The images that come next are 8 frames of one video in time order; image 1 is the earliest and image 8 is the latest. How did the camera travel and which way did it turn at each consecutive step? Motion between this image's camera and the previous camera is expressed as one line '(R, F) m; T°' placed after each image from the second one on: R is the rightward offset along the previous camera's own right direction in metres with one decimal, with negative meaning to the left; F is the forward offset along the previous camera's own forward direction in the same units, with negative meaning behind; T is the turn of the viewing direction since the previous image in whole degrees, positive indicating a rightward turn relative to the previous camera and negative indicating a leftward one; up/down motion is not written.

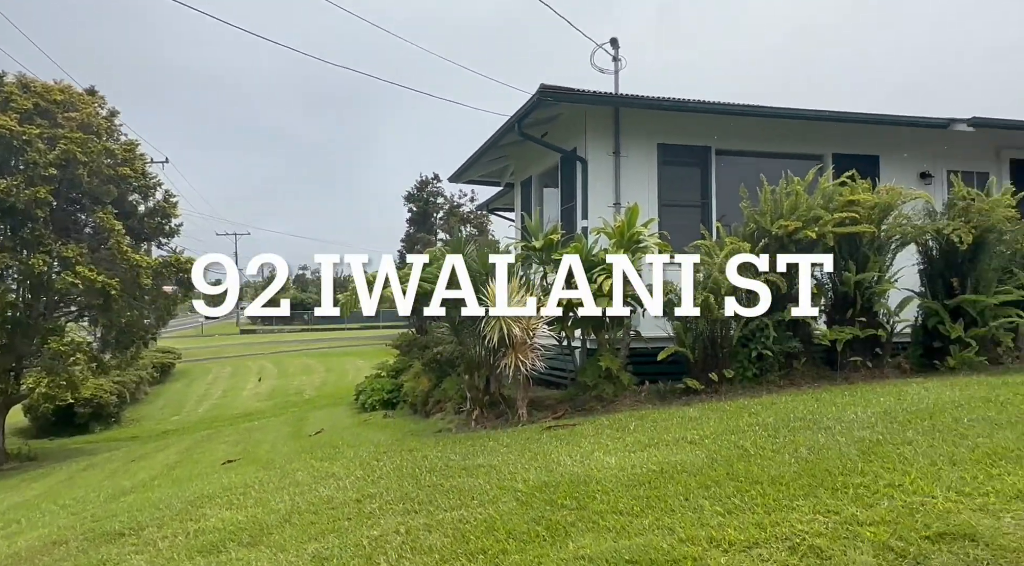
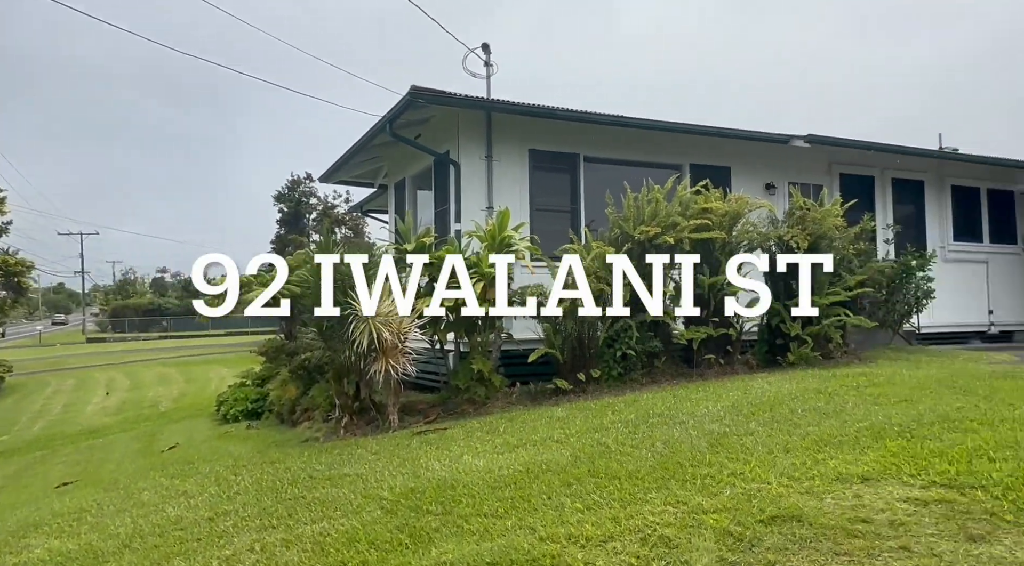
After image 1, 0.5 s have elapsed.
(+0.1, 0.0) m; +10°
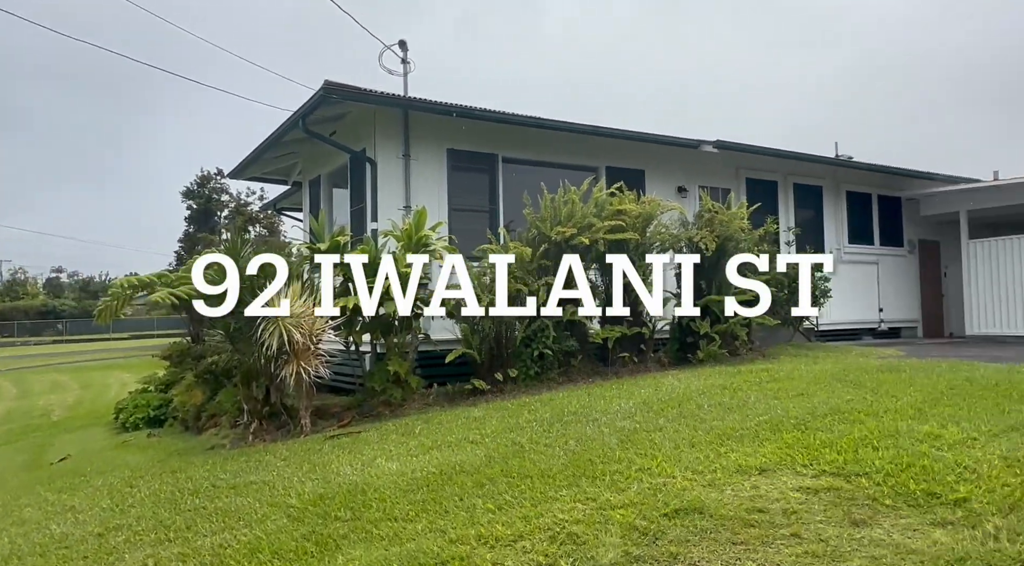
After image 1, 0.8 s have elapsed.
(+0.1, 0.0) m; +6°
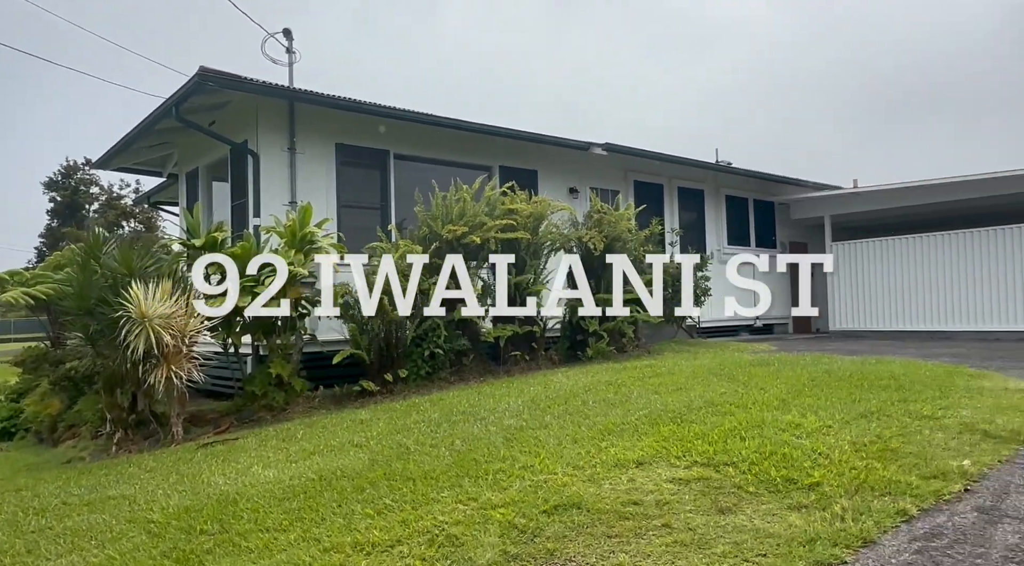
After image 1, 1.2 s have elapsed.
(+0.1, 0.0) m; +8°
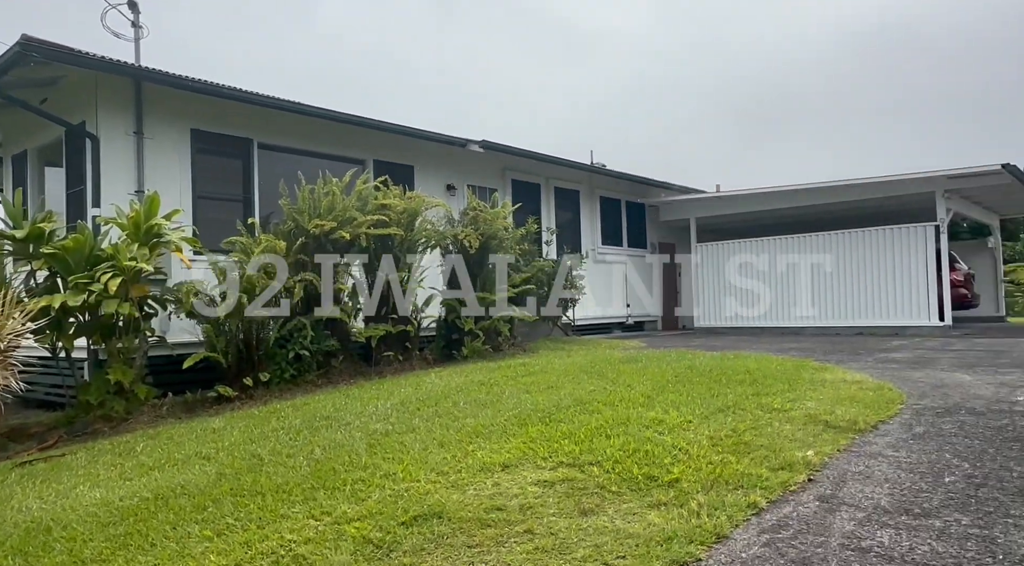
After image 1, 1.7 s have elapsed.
(+0.1, +0.1) m; +10°
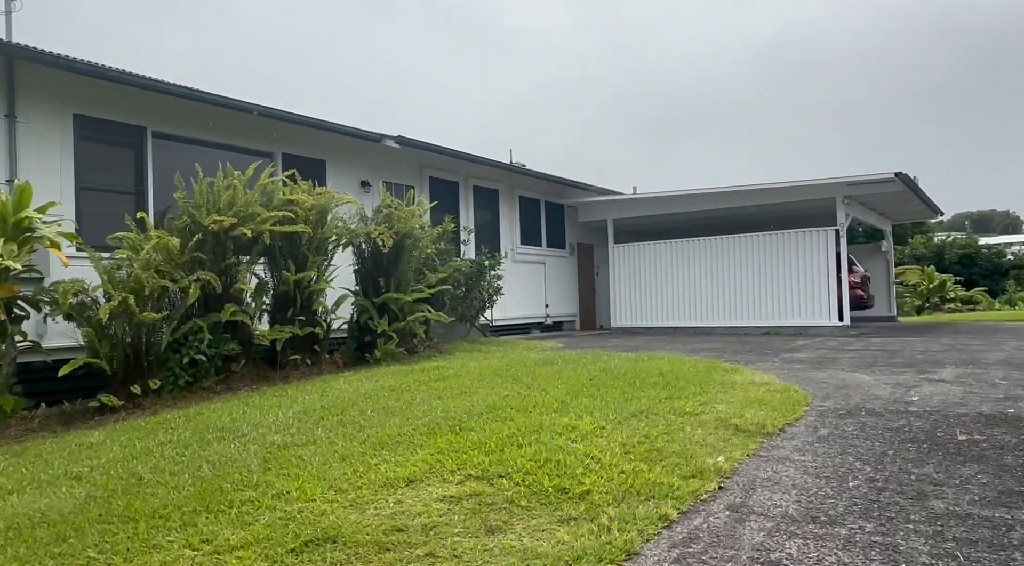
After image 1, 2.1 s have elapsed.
(+0.1, +0.2) m; +7°
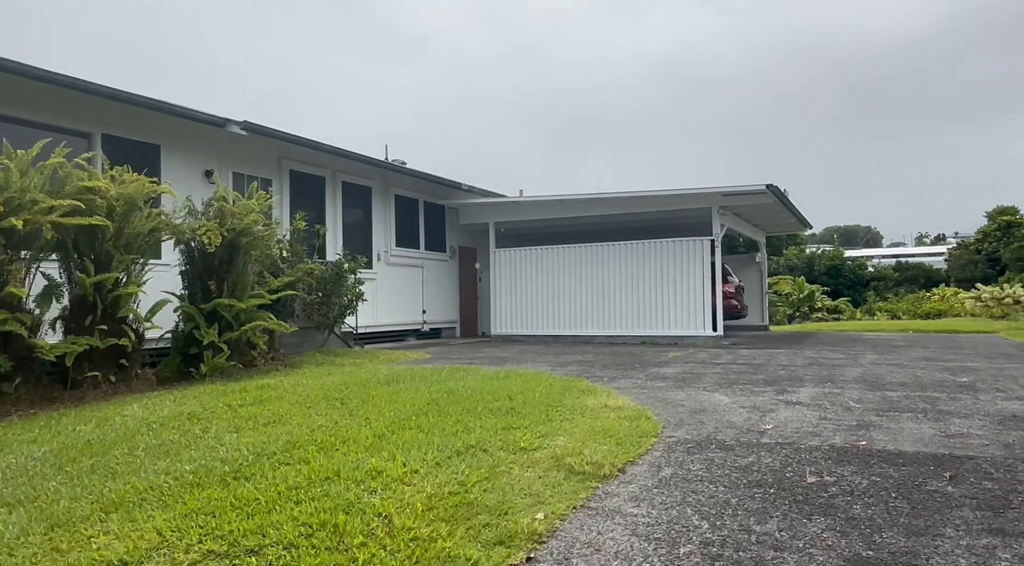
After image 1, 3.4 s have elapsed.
(+0.5, +0.7) m; +8°
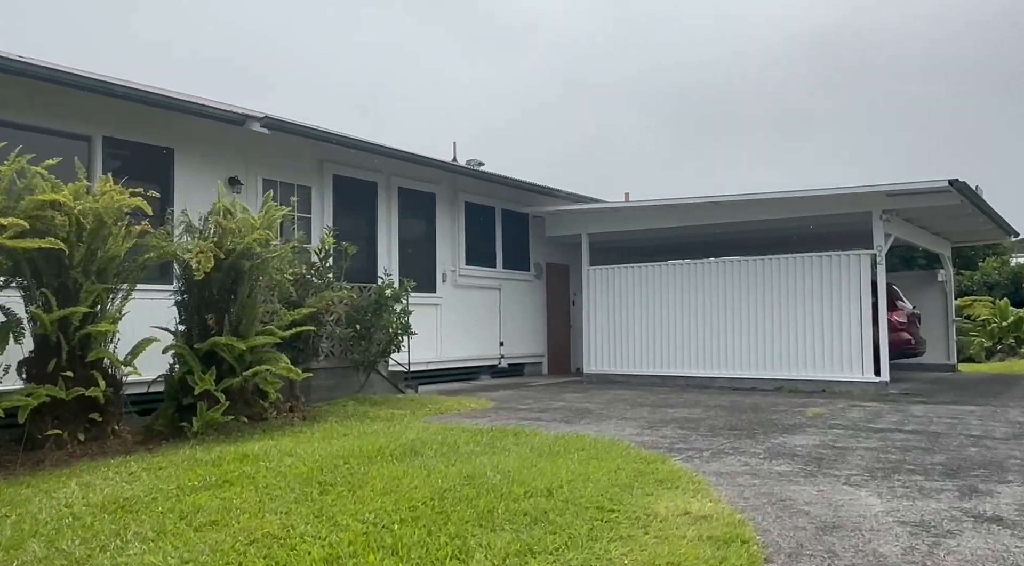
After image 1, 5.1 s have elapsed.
(+0.4, +1.9) m; -10°
